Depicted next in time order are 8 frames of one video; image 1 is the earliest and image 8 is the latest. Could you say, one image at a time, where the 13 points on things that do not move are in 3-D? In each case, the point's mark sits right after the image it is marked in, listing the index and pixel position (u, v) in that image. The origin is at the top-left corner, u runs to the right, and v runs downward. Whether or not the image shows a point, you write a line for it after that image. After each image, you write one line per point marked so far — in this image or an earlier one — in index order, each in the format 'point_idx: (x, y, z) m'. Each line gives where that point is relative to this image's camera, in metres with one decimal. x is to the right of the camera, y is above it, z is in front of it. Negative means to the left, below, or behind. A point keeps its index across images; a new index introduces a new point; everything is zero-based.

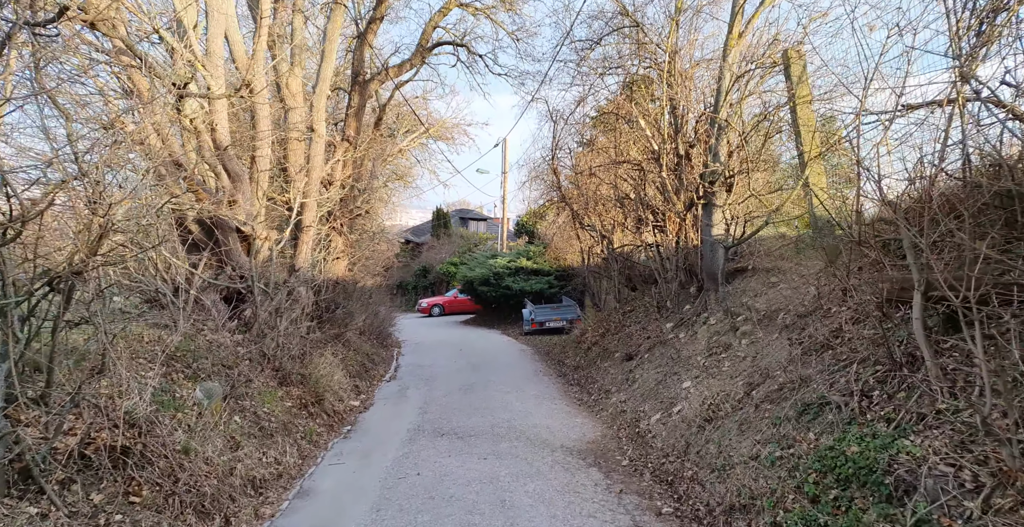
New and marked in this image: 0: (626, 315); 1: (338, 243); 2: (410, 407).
0: (+2.3, -1.0, +13.4) m
1: (-3.2, +0.4, +12.9) m
2: (-1.5, -2.2, +10.7) m
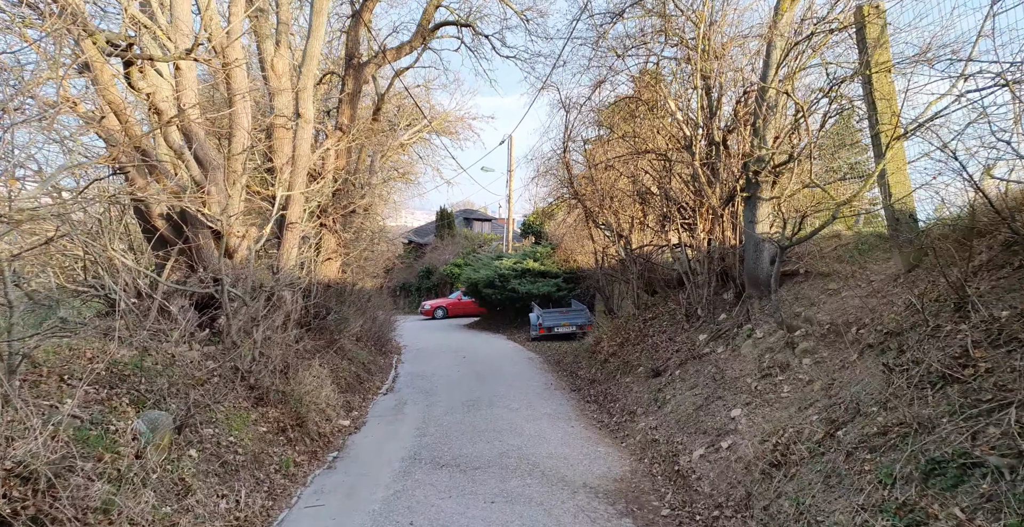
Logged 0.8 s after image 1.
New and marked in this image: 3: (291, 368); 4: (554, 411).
0: (+2.4, -1.1, +12.2) m
1: (-3.0, +0.4, +11.7) m
2: (-1.4, -2.2, +9.5) m
3: (-2.8, -1.4, +9.1) m
4: (+0.6, -2.1, +10.0) m
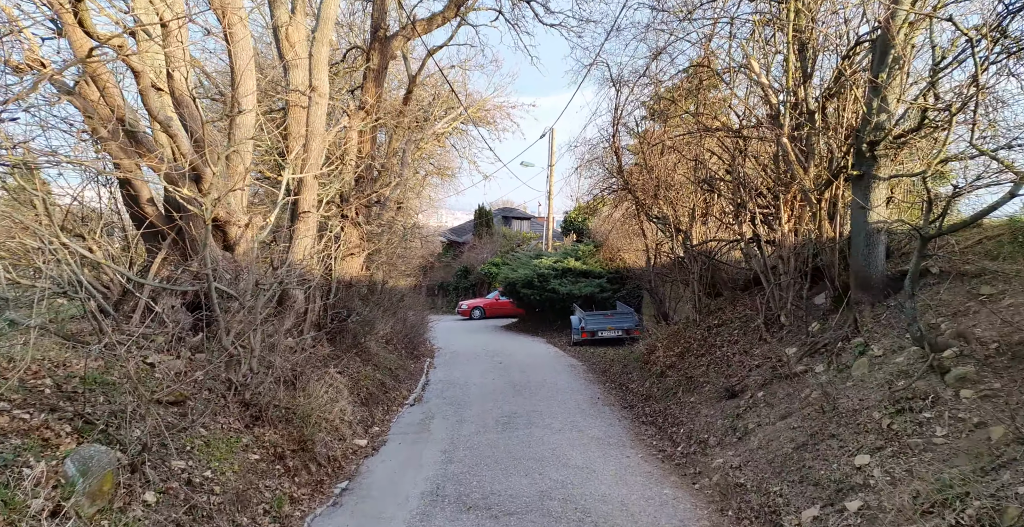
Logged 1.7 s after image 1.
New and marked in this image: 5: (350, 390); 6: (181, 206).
0: (+3.1, -1.1, +10.6) m
1: (-2.4, +0.4, +10.4) m
2: (-0.9, -2.1, +8.1) m
3: (-2.3, -1.3, +7.8) m
4: (+1.1, -2.1, +8.5) m
5: (-2.1, -1.7, +9.3) m
6: (-3.5, +0.6, +7.5) m
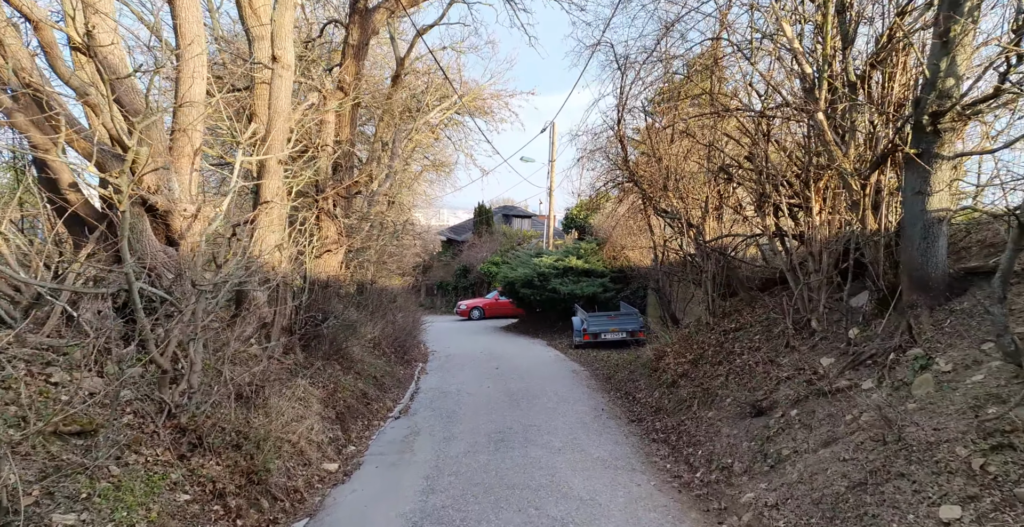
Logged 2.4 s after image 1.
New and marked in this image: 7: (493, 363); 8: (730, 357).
0: (+3.0, -1.0, +9.5) m
1: (-2.5, +0.5, +9.4) m
2: (-1.0, -2.1, +7.1) m
3: (-2.4, -1.3, +6.8) m
4: (+1.0, -2.1, +7.5) m
5: (-2.2, -1.7, +8.3) m
6: (-3.6, +0.6, +6.4) m
7: (-0.5, -2.4, +17.1) m
8: (+2.8, -1.2, +8.8) m
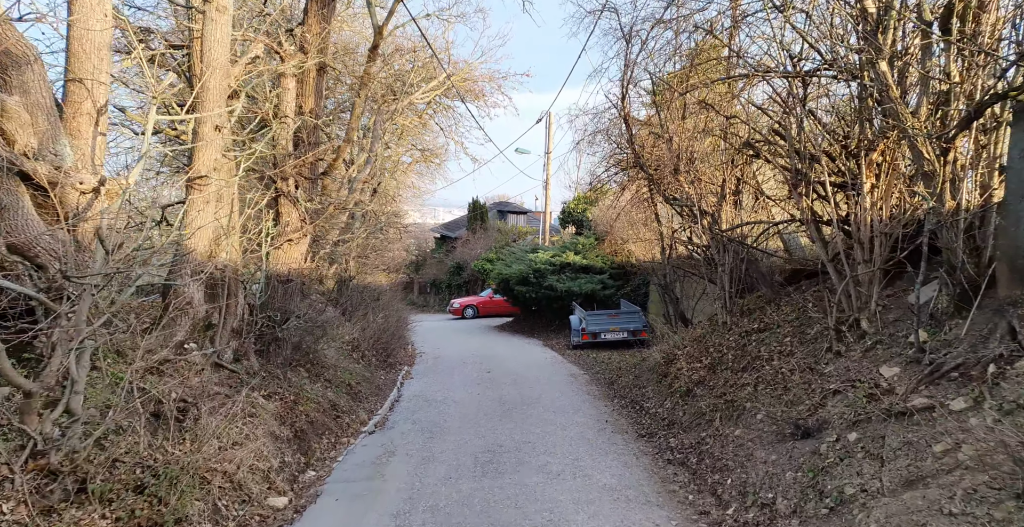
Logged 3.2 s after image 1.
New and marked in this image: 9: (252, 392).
0: (+2.9, -0.9, +8.3) m
1: (-2.6, +0.6, +8.1) m
2: (-1.1, -2.0, +5.8) m
3: (-2.5, -1.2, +5.5) m
4: (+1.0, -2.0, +6.2) m
5: (-2.3, -1.6, +7.0) m
6: (-3.7, +0.7, +5.1) m
7: (-0.6, -2.3, +15.8) m
8: (+2.7, -1.1, +7.6) m
9: (-2.6, -1.2, +6.8) m
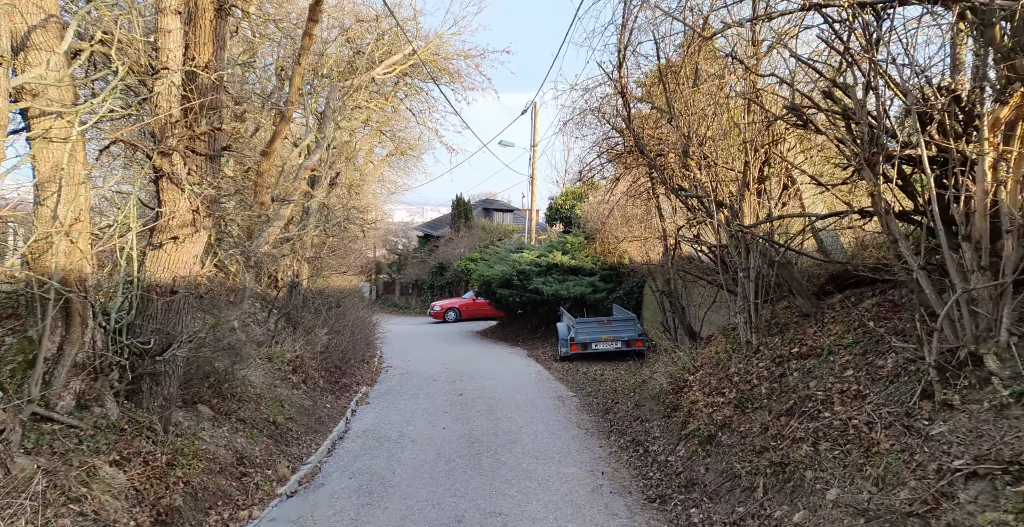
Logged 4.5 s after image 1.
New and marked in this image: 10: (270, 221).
0: (+2.6, -1.0, +6.2) m
1: (-2.9, +0.5, +5.9) m
2: (-1.3, -2.1, +3.6) m
3: (-2.8, -1.2, +3.3) m
4: (+0.7, -2.0, +4.1) m
5: (-2.6, -1.6, +4.8) m
6: (-4.0, +0.7, +2.9) m
7: (-1.1, -2.3, +13.7) m
8: (+2.4, -1.1, +5.5) m
9: (-2.9, -1.3, +4.6) m
10: (-3.7, +0.7, +10.7) m
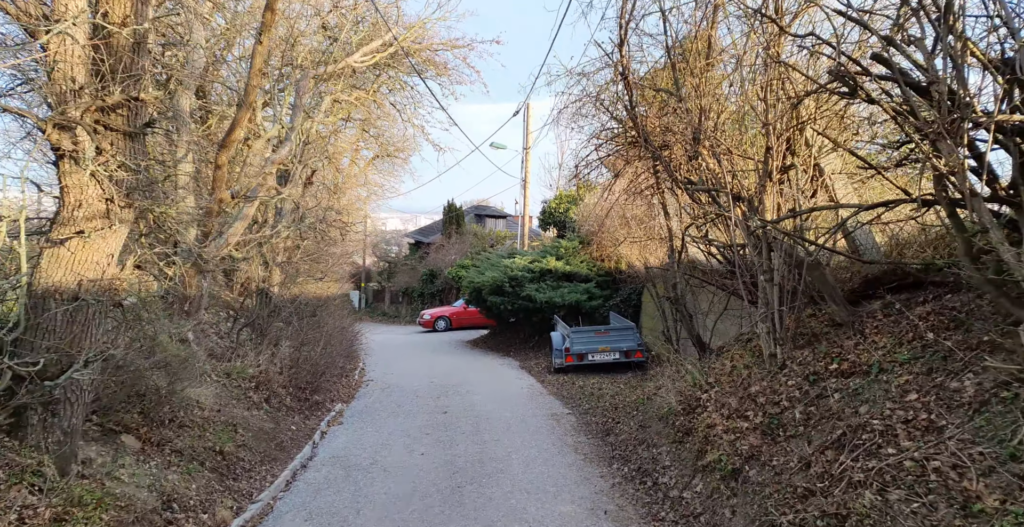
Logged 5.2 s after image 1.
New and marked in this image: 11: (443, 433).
0: (+2.5, -1.0, +5.1) m
1: (-3.0, +0.5, +4.8) m
2: (-1.4, -2.1, +2.5) m
3: (-2.9, -1.2, +2.2) m
4: (+0.6, -2.0, +3.0) m
5: (-2.7, -1.6, +3.6) m
6: (-4.0, +0.7, +1.8) m
7: (-1.2, -2.4, +12.5) m
8: (+2.2, -1.1, +4.4) m
9: (-3.0, -1.3, +3.5) m
10: (-3.9, +0.6, +9.6) m
11: (-1.0, -2.3, +9.8) m
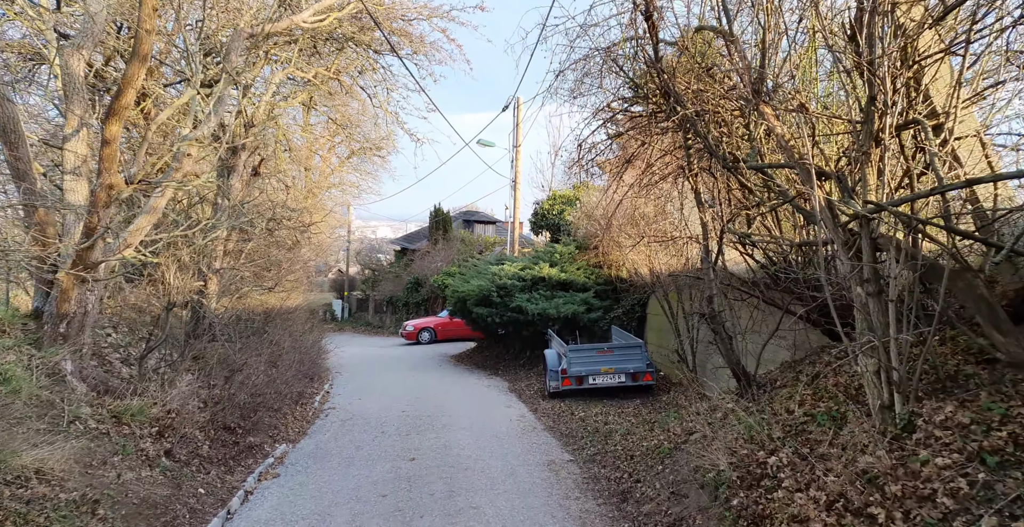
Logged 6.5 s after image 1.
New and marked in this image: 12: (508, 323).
0: (+2.4, -1.0, +2.7) m
1: (-3.1, +0.5, +2.3) m
2: (-1.5, -2.0, 0.0) m
3: (-2.9, -1.2, -0.3) m
4: (+0.5, -2.0, +0.5) m
5: (-2.8, -1.6, +1.2) m
6: (-4.1, +0.7, -0.7) m
7: (-1.4, -2.5, +10.1) m
8: (+2.2, -1.1, +2.0) m
9: (-3.0, -1.3, +1.0) m
10: (-4.0, +0.5, +7.1) m
11: (-1.1, -2.4, +7.4) m
12: (-0.1, -1.5, +18.5) m
